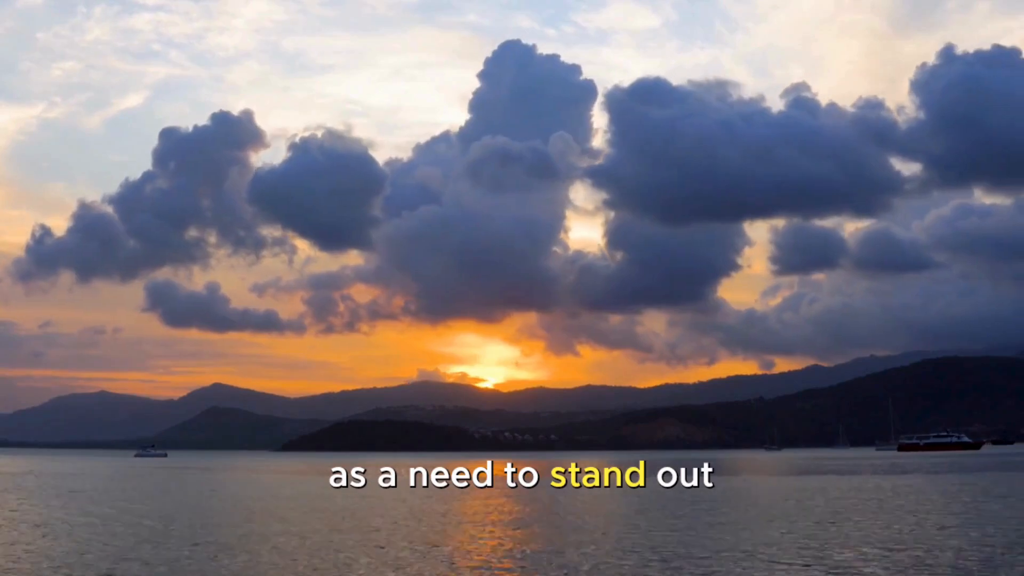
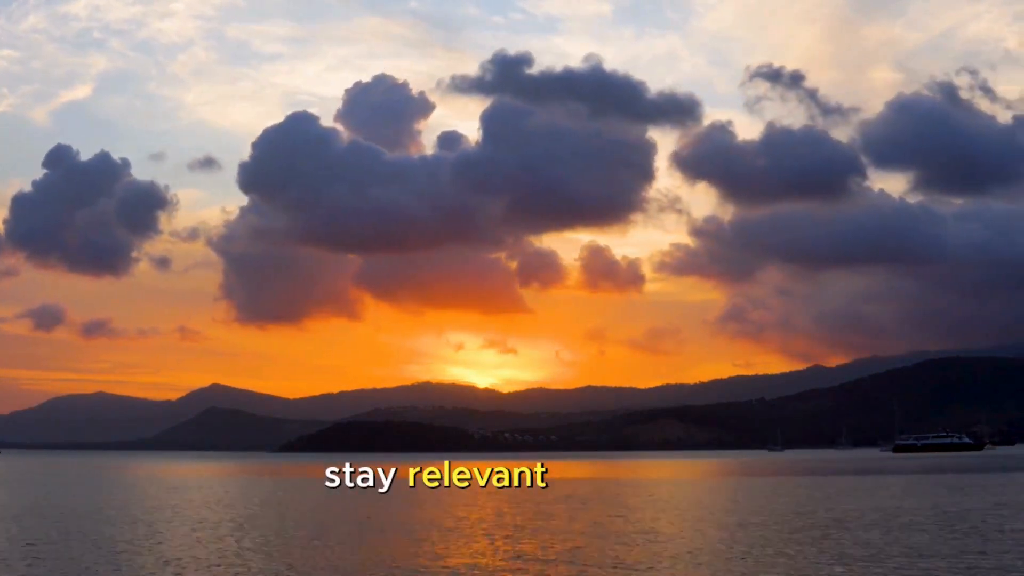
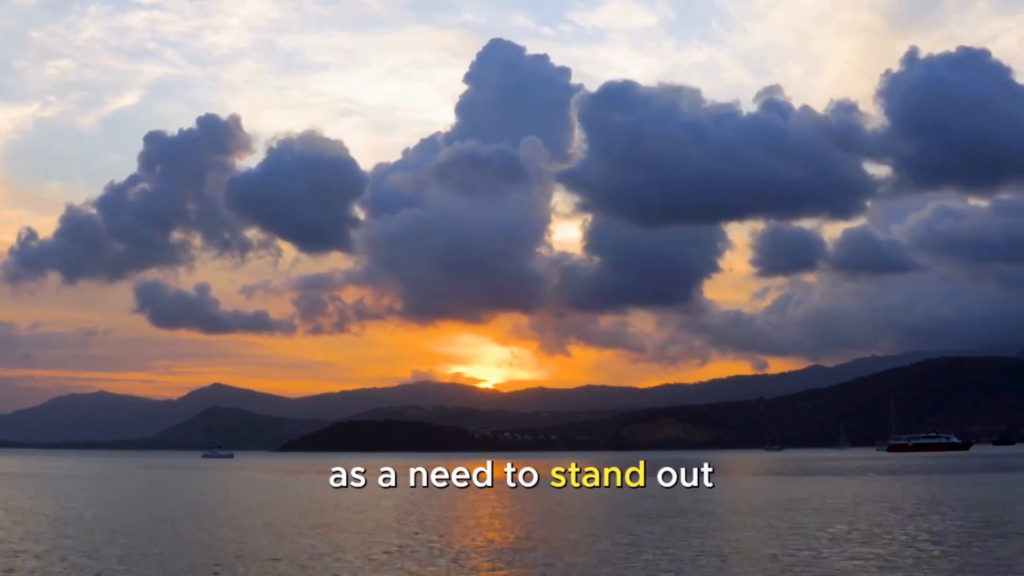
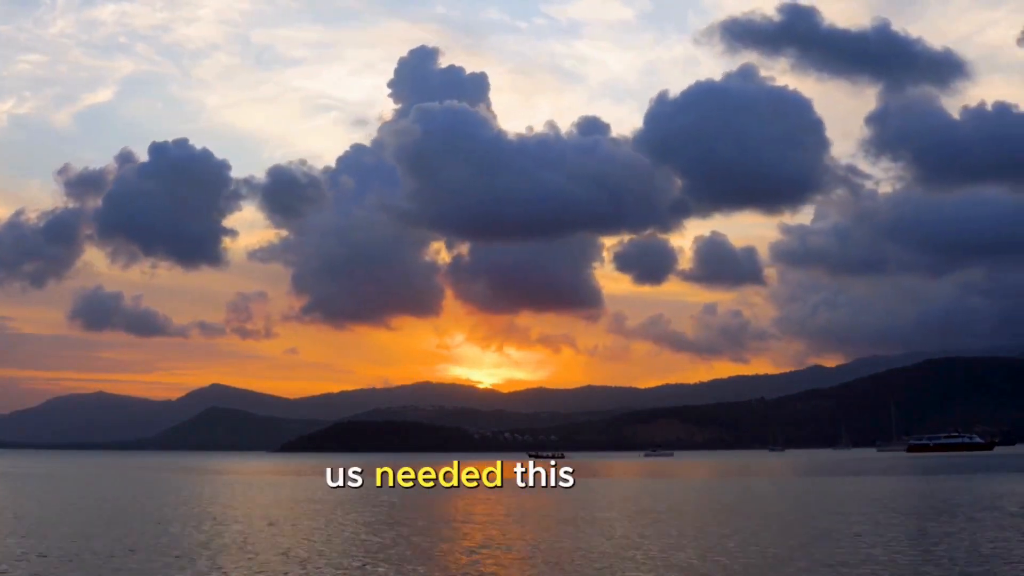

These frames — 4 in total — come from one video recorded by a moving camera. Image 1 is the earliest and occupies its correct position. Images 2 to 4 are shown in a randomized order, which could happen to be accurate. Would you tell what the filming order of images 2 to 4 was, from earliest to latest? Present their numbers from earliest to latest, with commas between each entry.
3, 4, 2
